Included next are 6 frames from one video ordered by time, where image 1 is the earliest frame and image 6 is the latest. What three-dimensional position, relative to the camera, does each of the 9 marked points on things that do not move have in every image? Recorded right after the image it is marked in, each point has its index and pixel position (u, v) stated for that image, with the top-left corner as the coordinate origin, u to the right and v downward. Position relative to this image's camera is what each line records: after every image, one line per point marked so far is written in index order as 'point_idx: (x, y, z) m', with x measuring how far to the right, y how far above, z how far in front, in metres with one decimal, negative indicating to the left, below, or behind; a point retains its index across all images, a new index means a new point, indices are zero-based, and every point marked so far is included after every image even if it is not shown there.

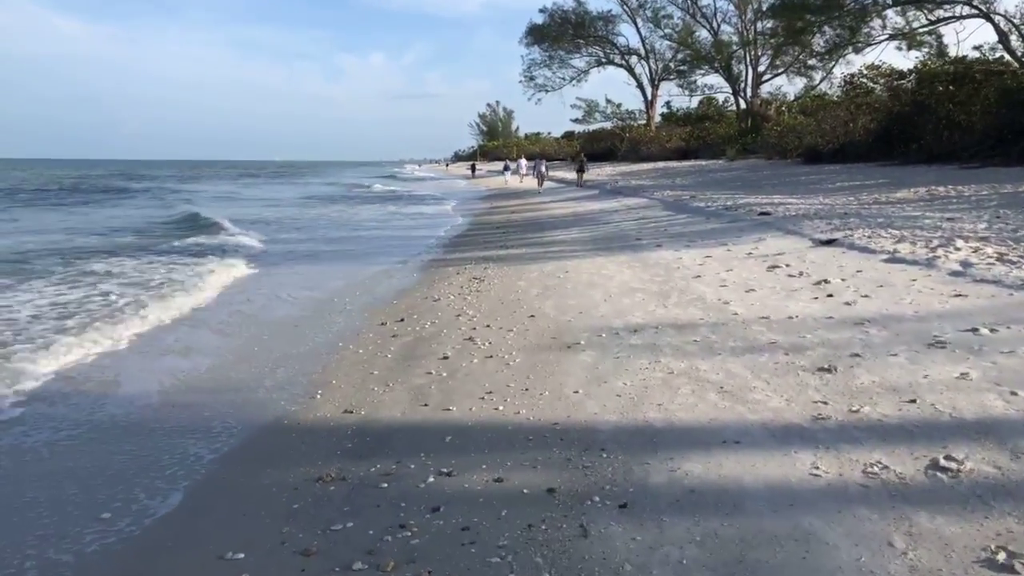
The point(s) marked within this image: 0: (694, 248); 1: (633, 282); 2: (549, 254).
0: (+2.7, +0.6, +11.4) m
1: (+1.4, +0.1, +9.0) m
2: (+0.6, +0.6, +12.7) m
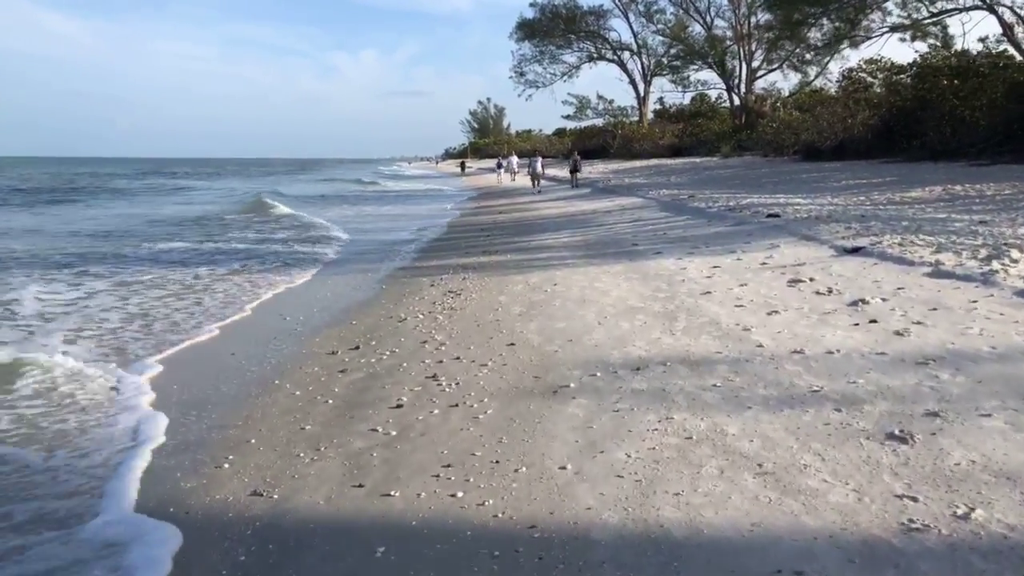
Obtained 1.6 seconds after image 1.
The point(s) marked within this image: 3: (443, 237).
0: (+2.4, +0.4, +10.2) m
1: (+1.2, -0.1, +7.7) m
2: (+0.4, +0.4, +11.4) m
3: (-1.5, +1.1, +16.6) m
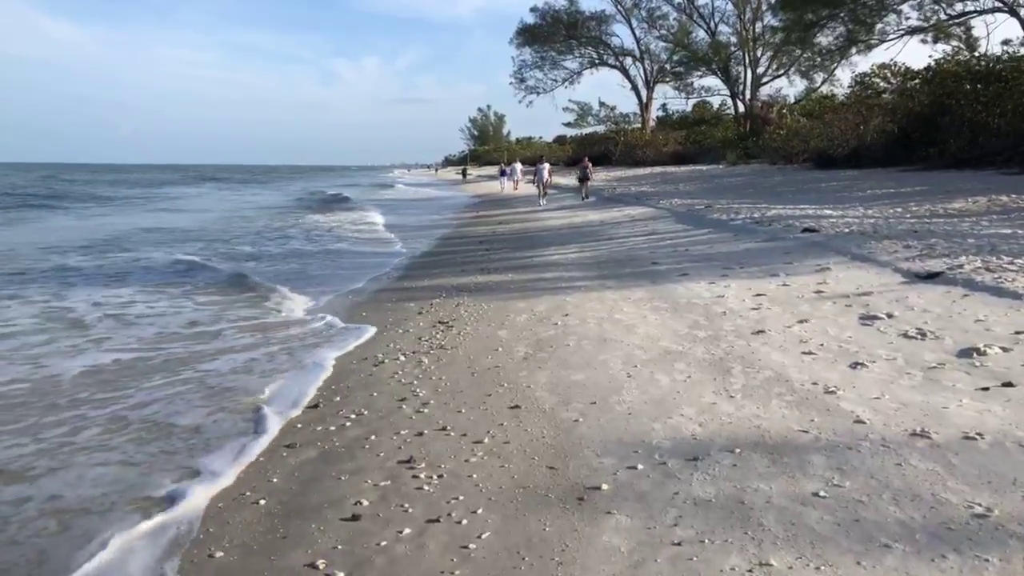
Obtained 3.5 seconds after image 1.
0: (+2.5, +0.1, +8.6) m
1: (+1.2, -0.4, +6.2) m
2: (+0.4, +0.1, +9.8) m
3: (-1.4, +0.7, +15.1) m
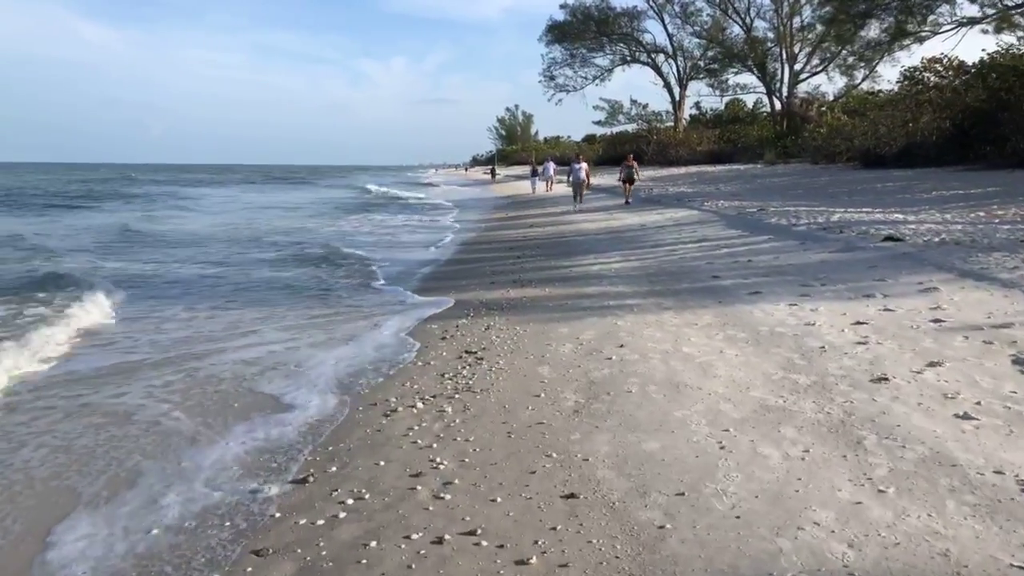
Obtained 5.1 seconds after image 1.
0: (+2.8, -0.1, +7.2) m
1: (+1.5, -0.6, +4.8) m
2: (+0.8, -0.1, +8.5) m
3: (-0.8, +0.6, +13.8) m
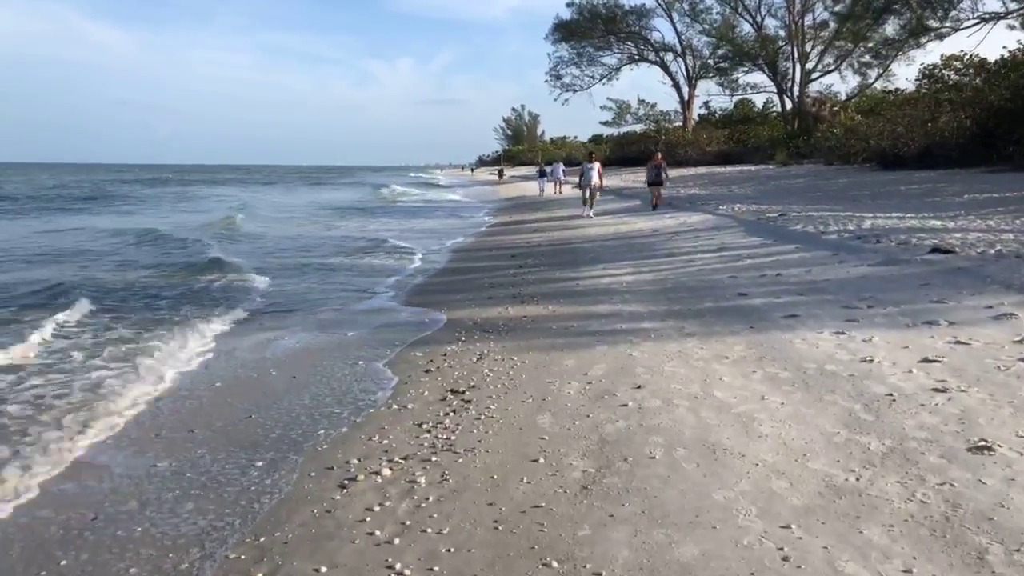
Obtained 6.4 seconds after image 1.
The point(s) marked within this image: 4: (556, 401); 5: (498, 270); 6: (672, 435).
0: (+2.8, -0.3, +6.1) m
1: (+1.5, -0.8, +3.7) m
2: (+0.8, -0.3, +7.4) m
3: (-0.8, +0.4, +12.8) m
4: (+0.3, -0.7, +5.0) m
5: (-0.2, +0.3, +11.9) m
6: (+0.9, -0.8, +4.2) m
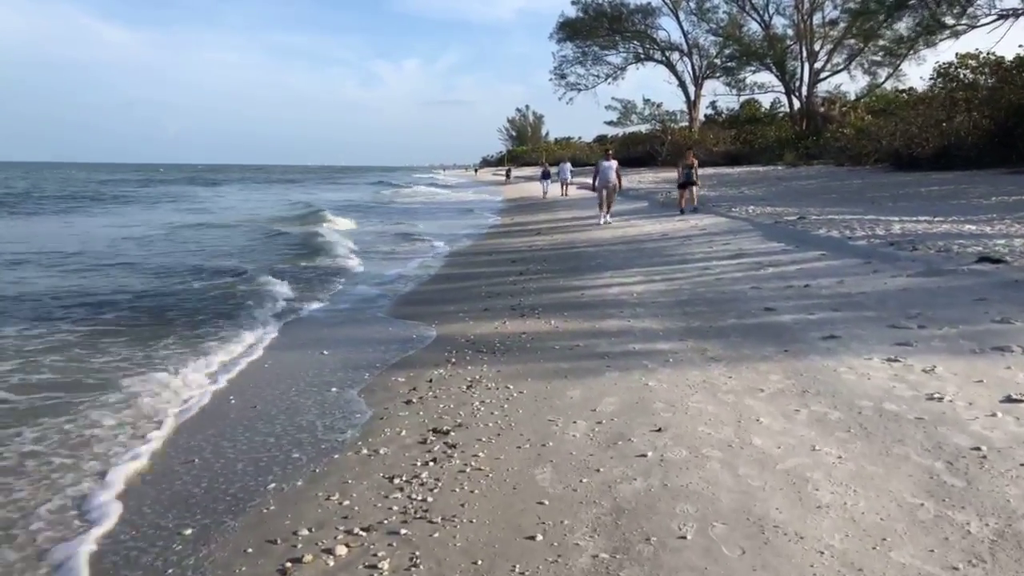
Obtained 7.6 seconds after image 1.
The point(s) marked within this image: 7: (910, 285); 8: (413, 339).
0: (+2.8, -0.4, +5.2) m
1: (+1.4, -0.9, +2.8) m
2: (+0.8, -0.4, +6.5) m
3: (-0.8, +0.2, +11.9) m
4: (+0.2, -0.8, +4.1) m
5: (-0.2, +0.1, +11.1) m
6: (+0.8, -0.9, +3.3) m
7: (+3.7, 0.0, +7.2) m
8: (-1.0, -0.5, +7.3) m
